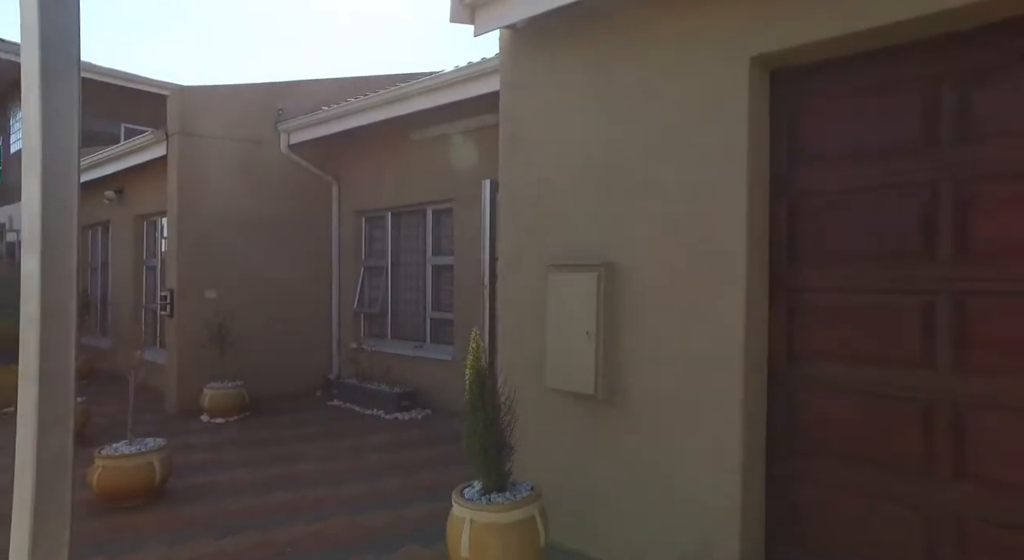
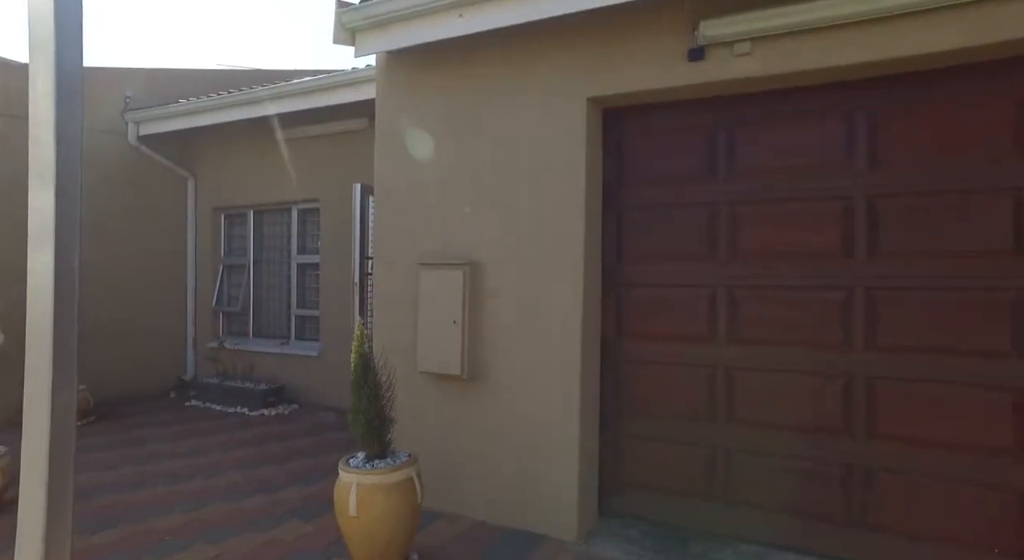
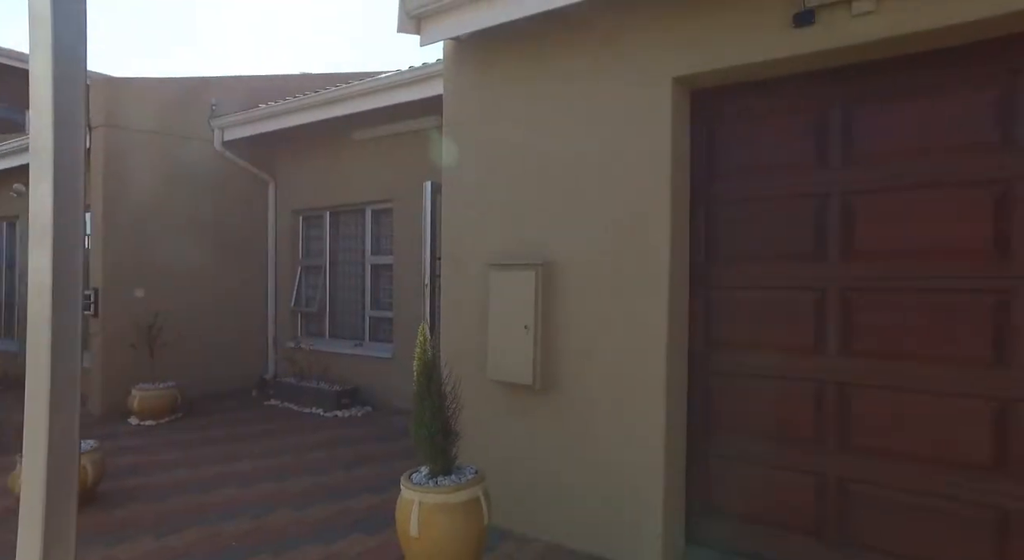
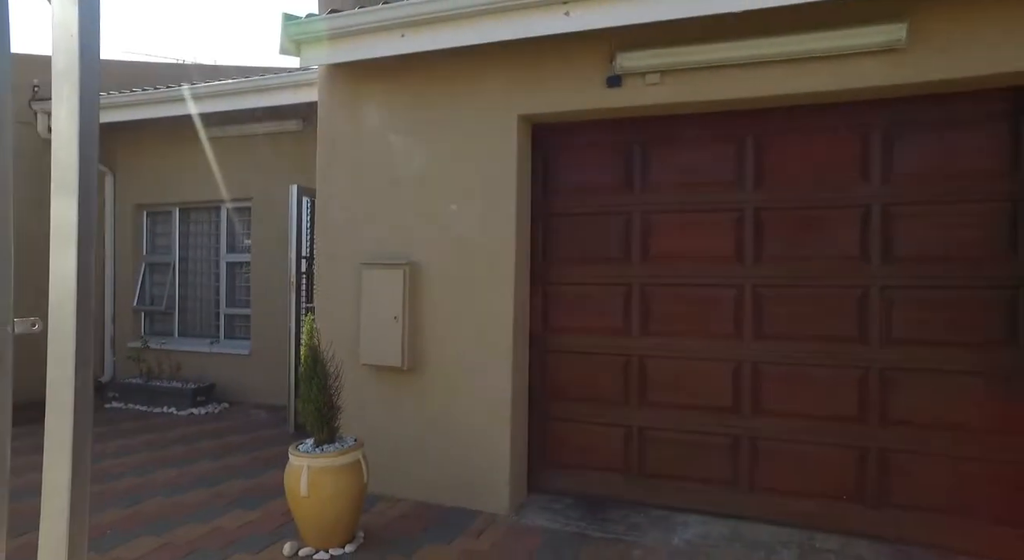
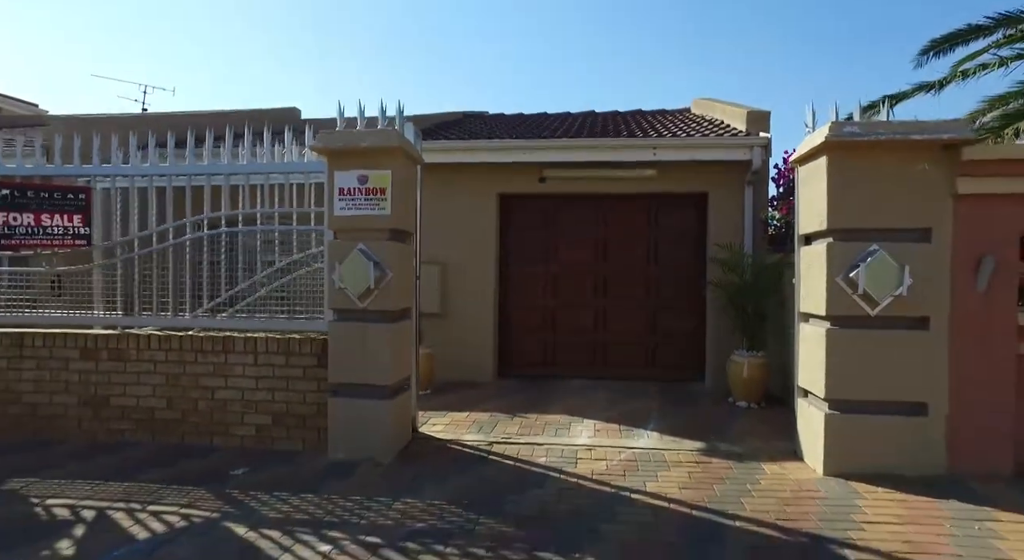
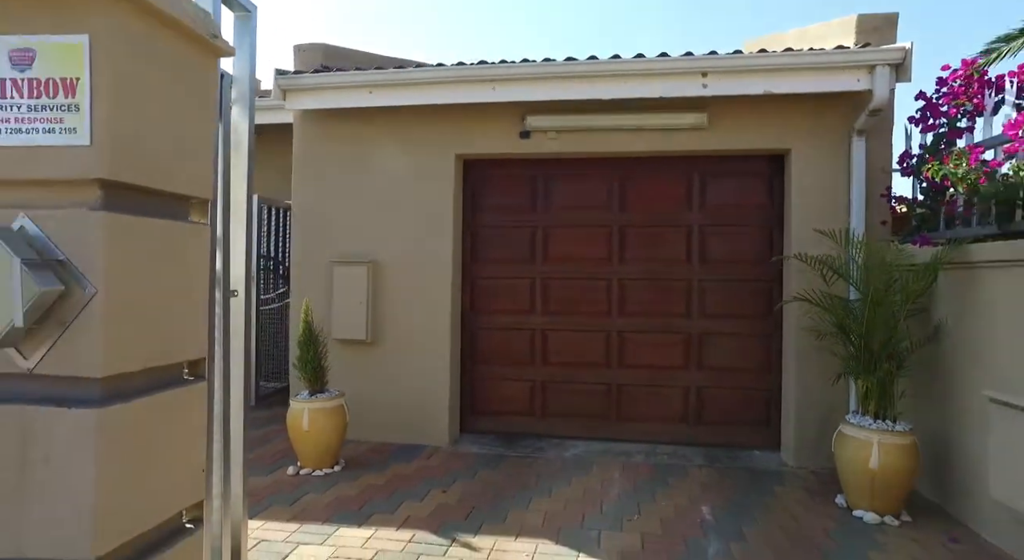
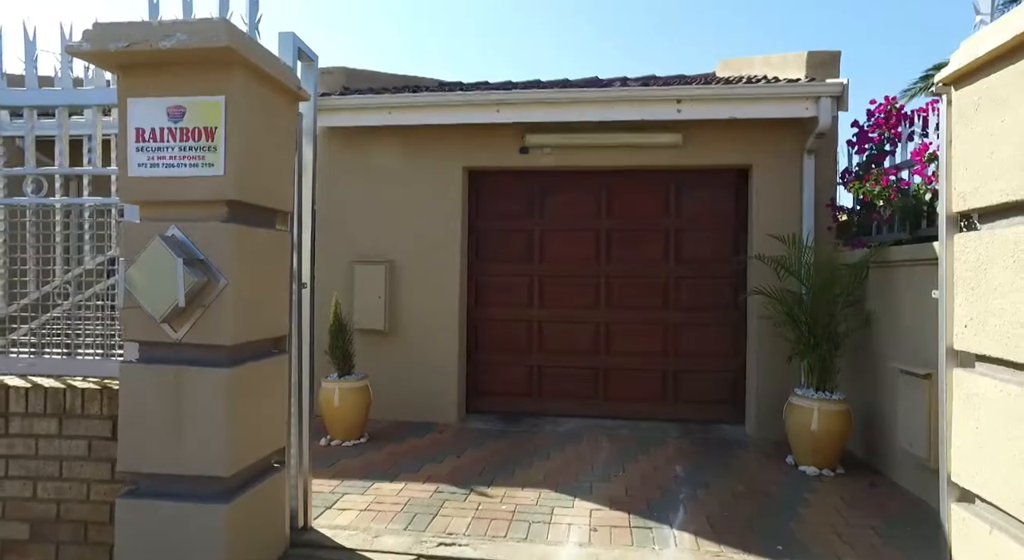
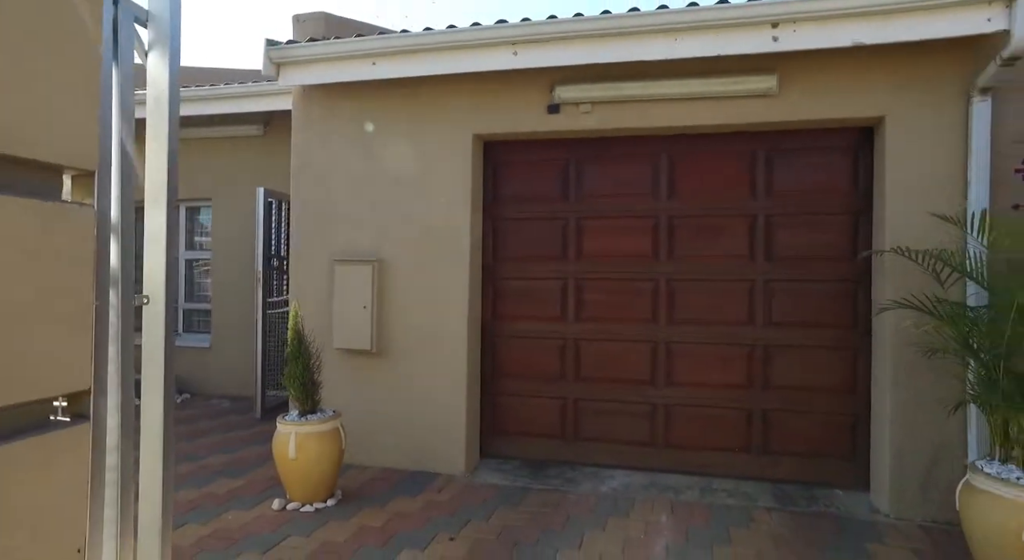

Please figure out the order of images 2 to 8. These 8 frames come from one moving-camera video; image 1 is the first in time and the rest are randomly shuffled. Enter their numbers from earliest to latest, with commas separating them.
3, 2, 4, 8, 6, 7, 5
